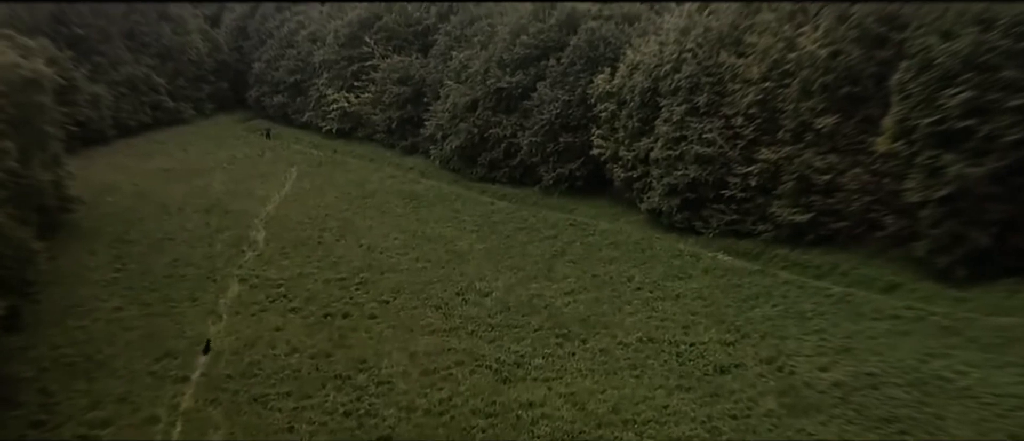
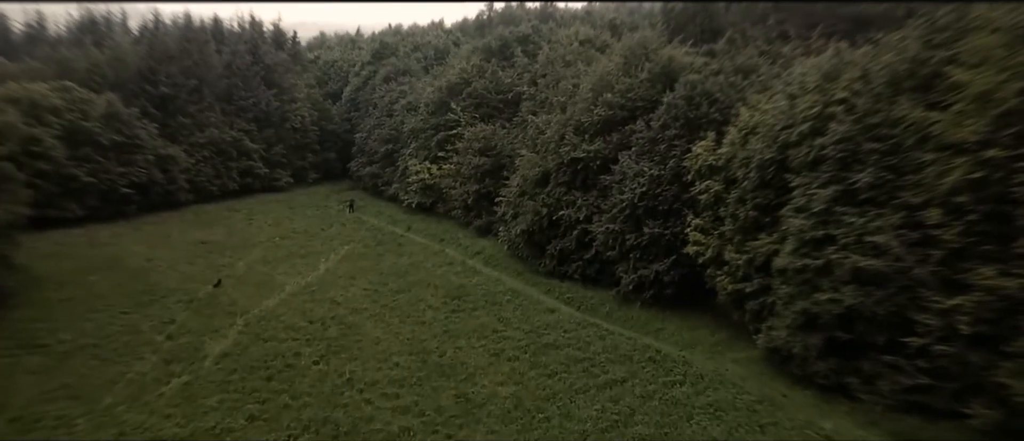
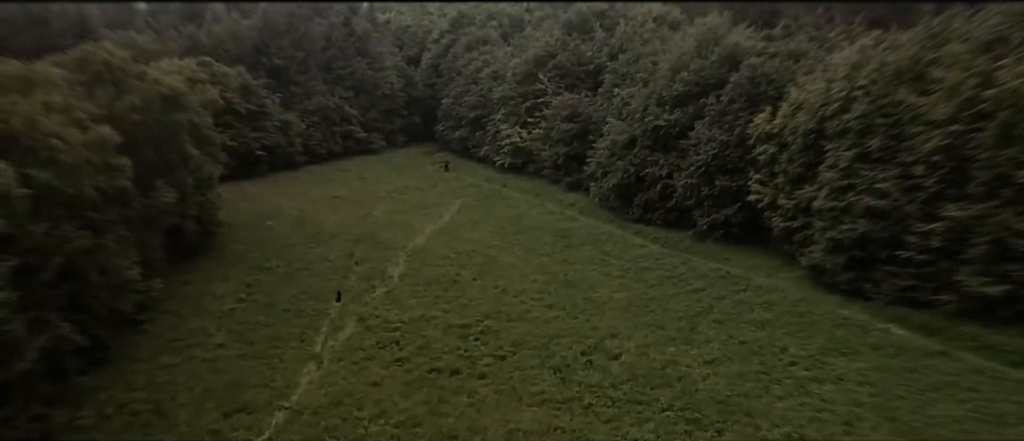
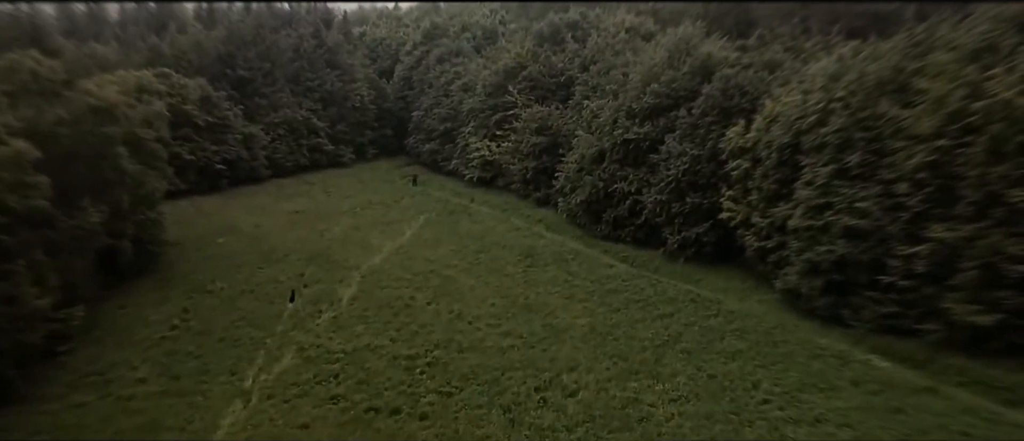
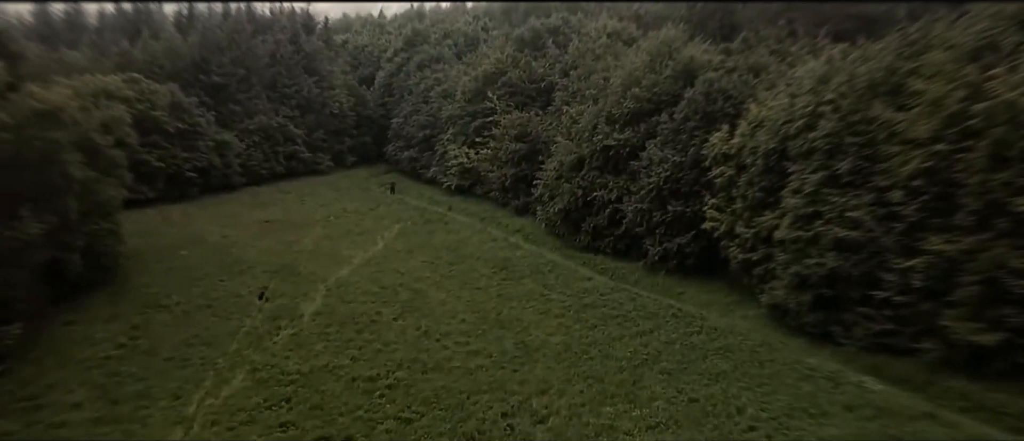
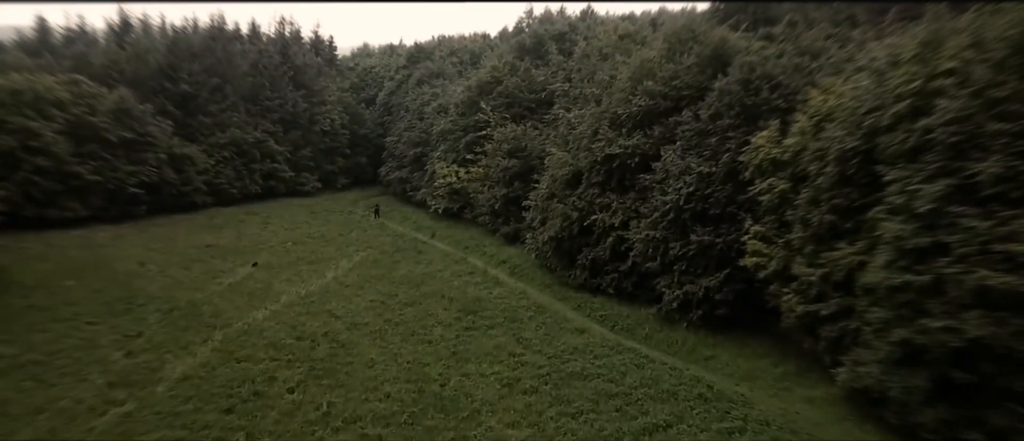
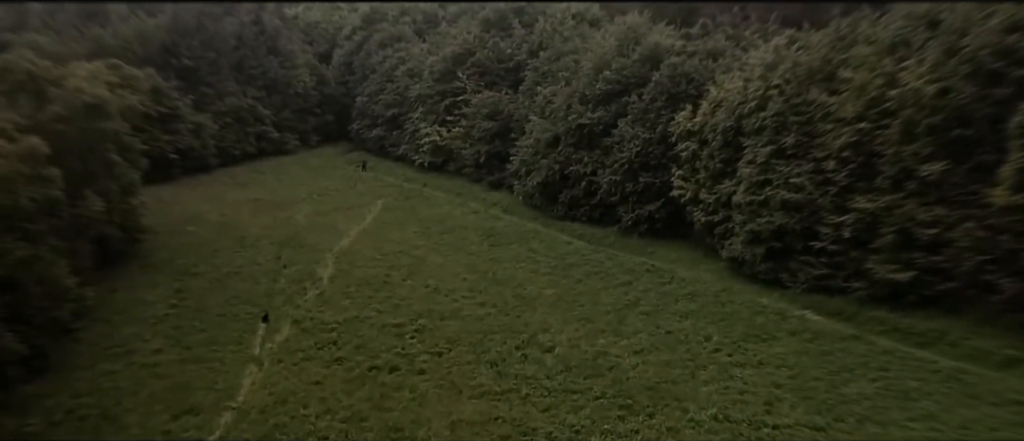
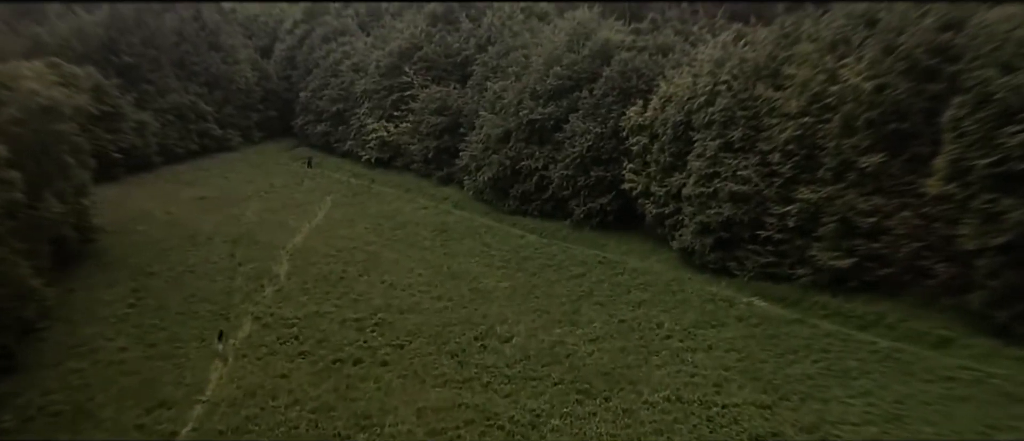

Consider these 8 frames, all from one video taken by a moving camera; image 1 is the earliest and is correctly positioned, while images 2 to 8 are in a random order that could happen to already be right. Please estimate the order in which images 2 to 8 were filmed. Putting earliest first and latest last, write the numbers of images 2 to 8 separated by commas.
8, 7, 3, 4, 5, 2, 6
